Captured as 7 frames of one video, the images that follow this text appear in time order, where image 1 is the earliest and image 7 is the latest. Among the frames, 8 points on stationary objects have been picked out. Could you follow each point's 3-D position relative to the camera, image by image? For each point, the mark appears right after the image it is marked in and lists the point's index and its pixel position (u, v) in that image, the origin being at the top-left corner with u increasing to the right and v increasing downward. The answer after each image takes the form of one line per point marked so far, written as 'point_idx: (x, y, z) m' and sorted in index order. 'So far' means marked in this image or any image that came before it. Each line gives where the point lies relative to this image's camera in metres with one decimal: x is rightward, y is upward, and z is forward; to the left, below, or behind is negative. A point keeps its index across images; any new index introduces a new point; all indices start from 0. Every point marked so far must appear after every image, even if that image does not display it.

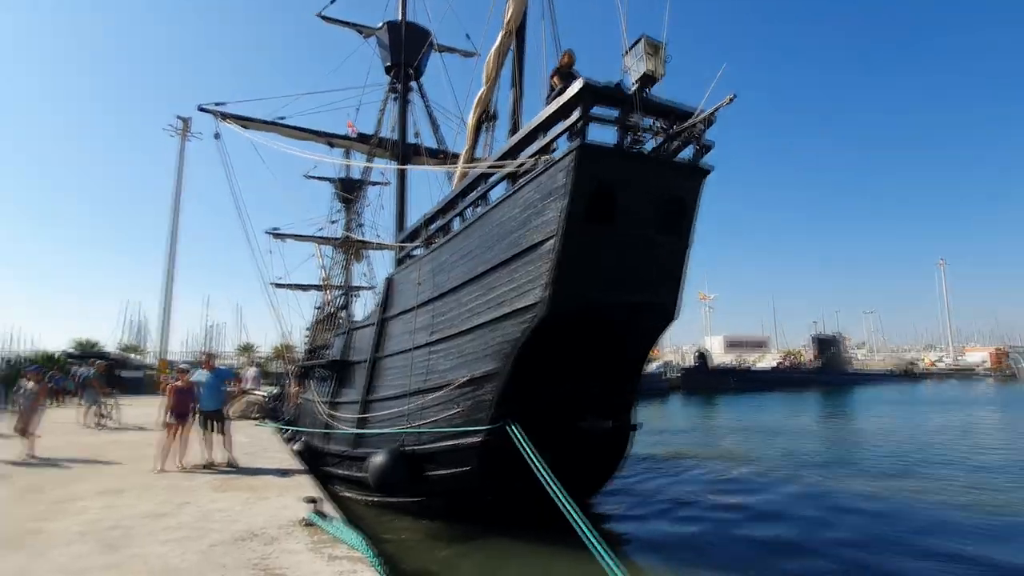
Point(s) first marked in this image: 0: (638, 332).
0: (+1.4, -0.5, +5.8) m
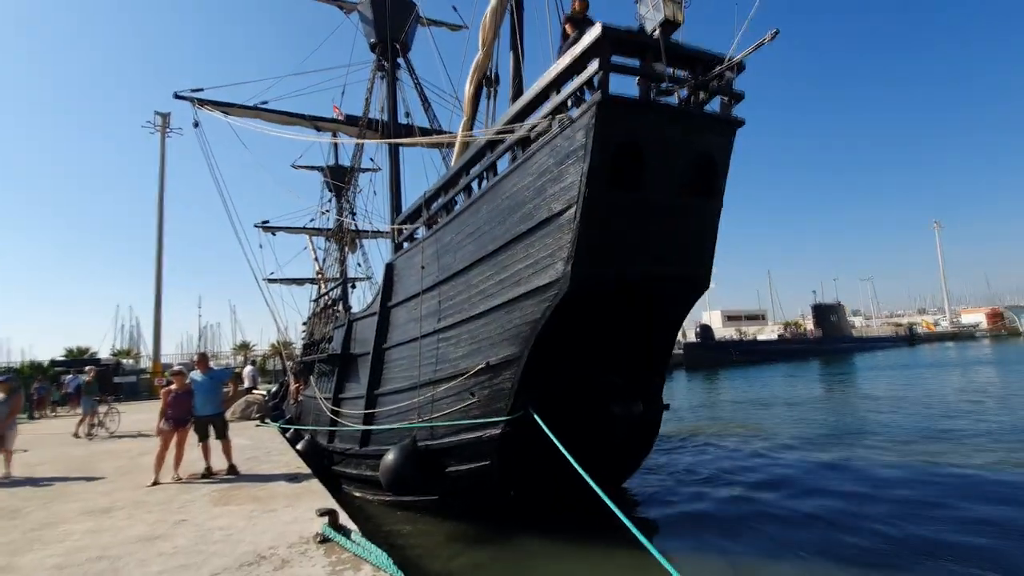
0: (+1.6, -0.2, +5.3) m
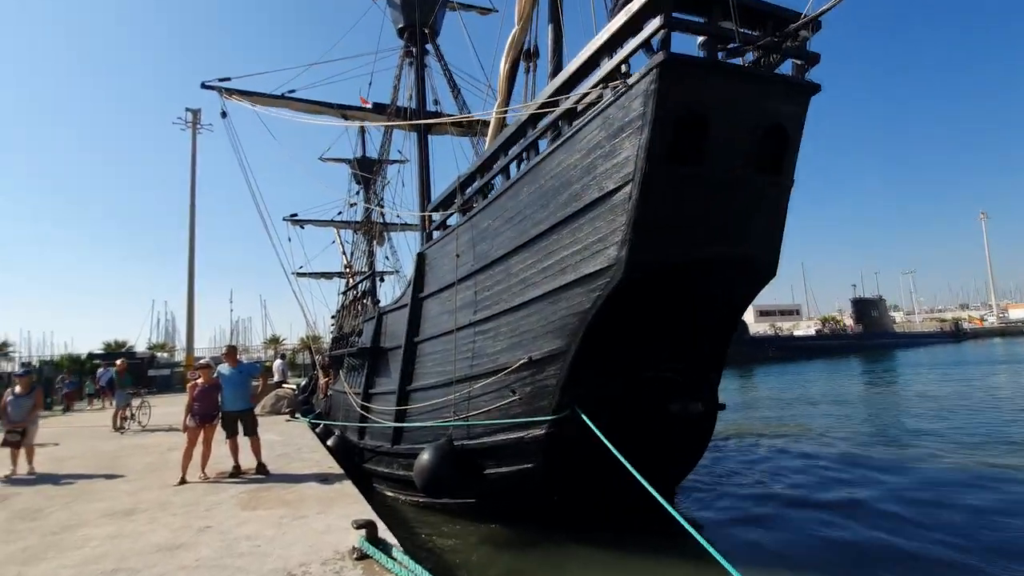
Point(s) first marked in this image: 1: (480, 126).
0: (+2.0, -0.1, +4.8) m
1: (-0.8, +3.9, +12.5) m
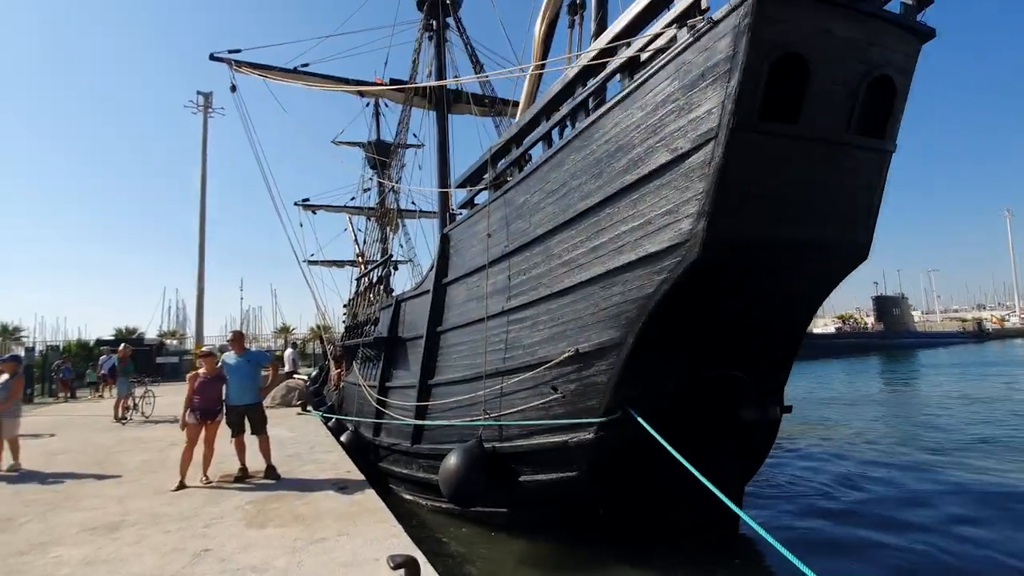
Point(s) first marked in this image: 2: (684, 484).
0: (+2.4, +0.1, +4.1) m
1: (-0.2, +4.1, +11.8) m
2: (+1.5, -1.7, +4.6) m
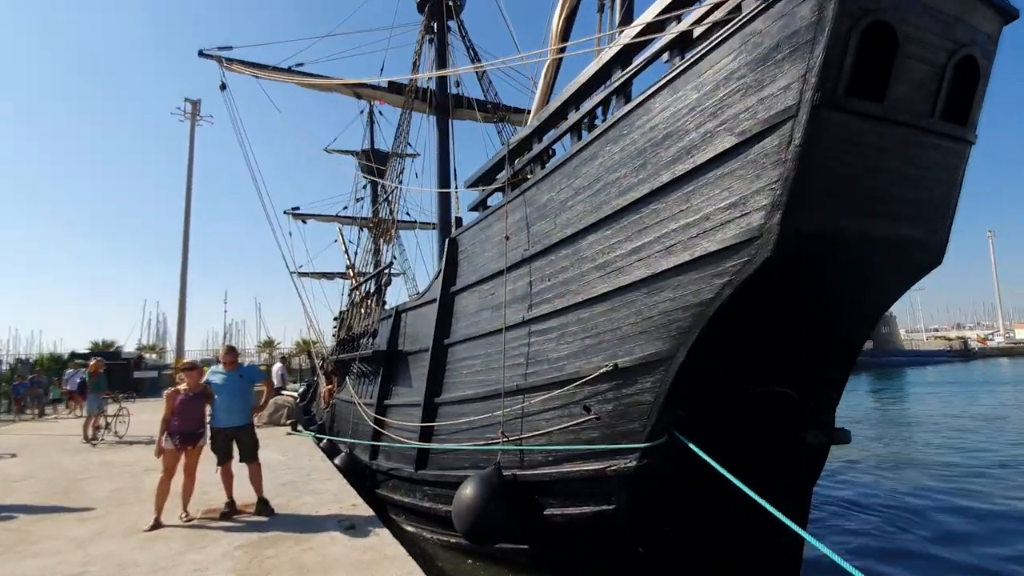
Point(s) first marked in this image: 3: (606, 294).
0: (+2.6, 0.0, +3.7) m
1: (-0.1, +3.8, +11.4) m
2: (+1.7, -1.8, +4.1) m
3: (+0.7, -0.1, +4.1) m
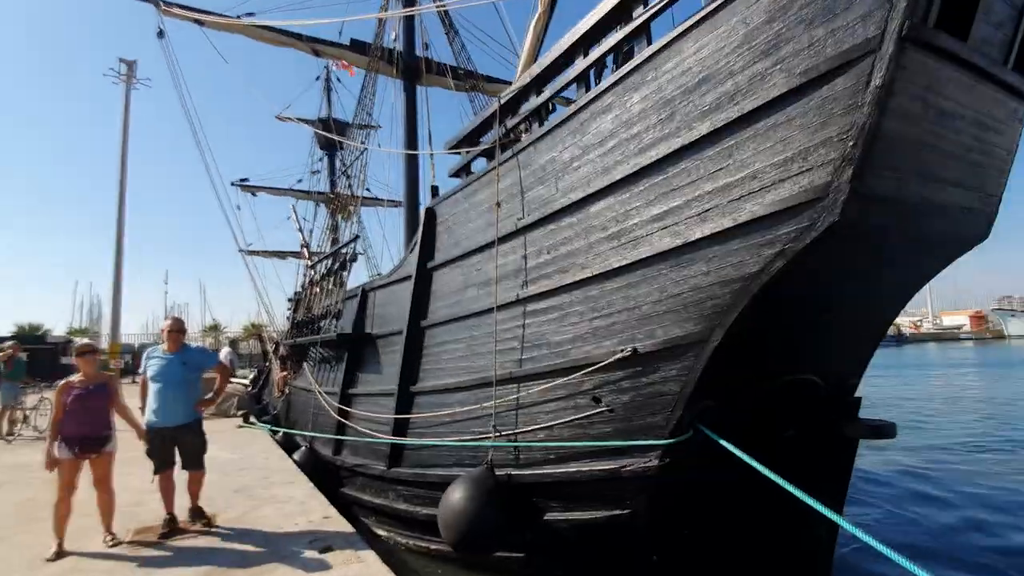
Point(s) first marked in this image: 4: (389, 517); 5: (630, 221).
0: (+2.6, +0.1, +3.3) m
1: (-0.7, +4.2, +10.7) m
2: (+1.7, -1.6, +3.7) m
3: (+0.7, +0.1, +3.6) m
4: (-1.2, -2.3, +5.3) m
5: (+0.8, +0.4, +3.5) m
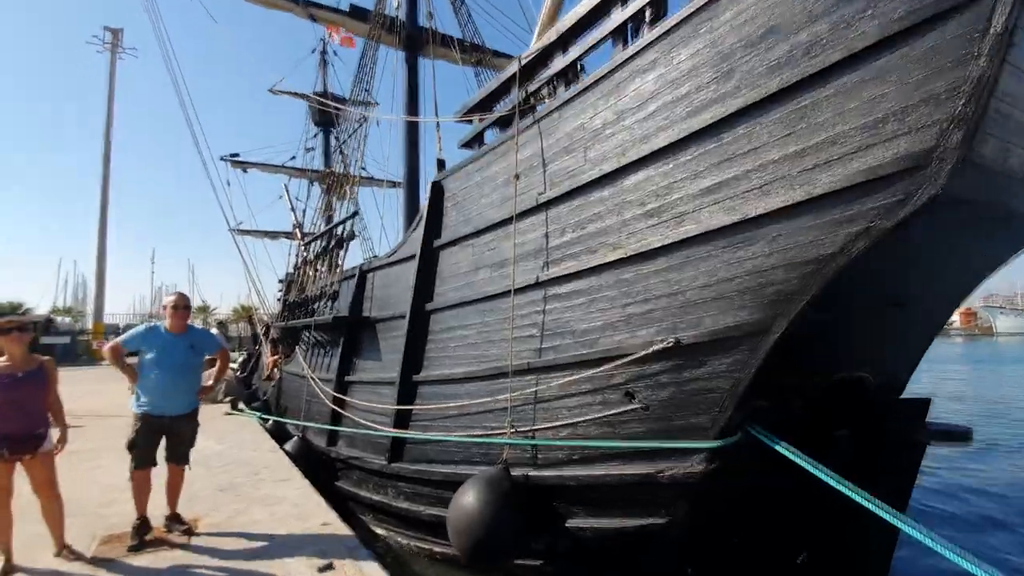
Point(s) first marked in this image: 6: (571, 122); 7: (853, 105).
0: (+2.8, +0.2, +2.9) m
1: (-0.5, +4.5, +10.1) m
2: (+1.9, -1.5, +3.3) m
3: (+0.9, +0.2, +3.1) m
4: (-1.1, -2.1, +4.9) m
5: (+1.0, +0.6, +3.1) m
6: (+0.4, +1.2, +3.8) m
7: (+1.6, +0.8, +2.4) m
